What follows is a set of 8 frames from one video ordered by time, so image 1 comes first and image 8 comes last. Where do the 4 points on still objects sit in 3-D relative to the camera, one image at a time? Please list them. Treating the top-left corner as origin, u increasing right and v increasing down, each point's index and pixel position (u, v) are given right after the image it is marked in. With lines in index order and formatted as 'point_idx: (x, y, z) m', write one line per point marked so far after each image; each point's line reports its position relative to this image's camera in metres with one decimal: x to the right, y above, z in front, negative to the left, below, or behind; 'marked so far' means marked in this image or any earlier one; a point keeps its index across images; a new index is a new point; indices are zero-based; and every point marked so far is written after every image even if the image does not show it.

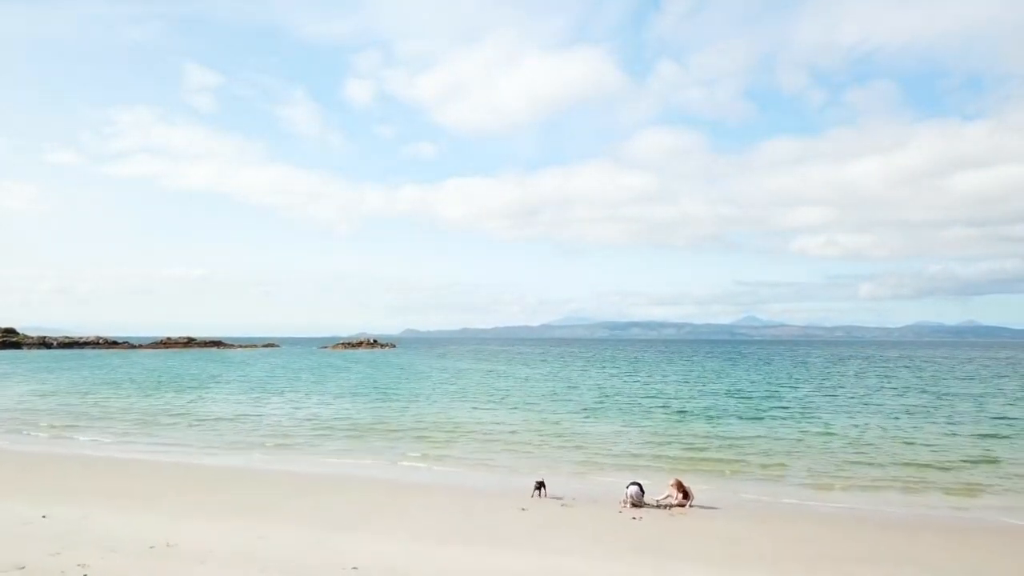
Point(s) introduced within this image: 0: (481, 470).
0: (-1.1, -5.5, +19.5) m
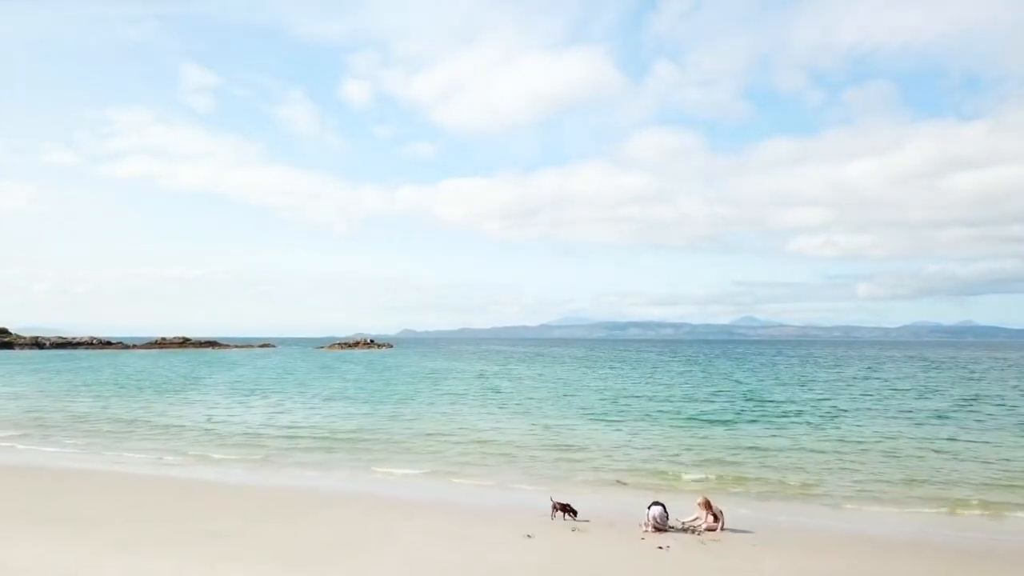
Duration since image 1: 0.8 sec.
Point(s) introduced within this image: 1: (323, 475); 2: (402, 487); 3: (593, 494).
0: (-1.0, -5.3, +17.3) m
1: (-5.3, -5.3, +18.1) m
2: (-2.9, -5.3, +17.1) m
3: (+2.1, -5.3, +16.5) m
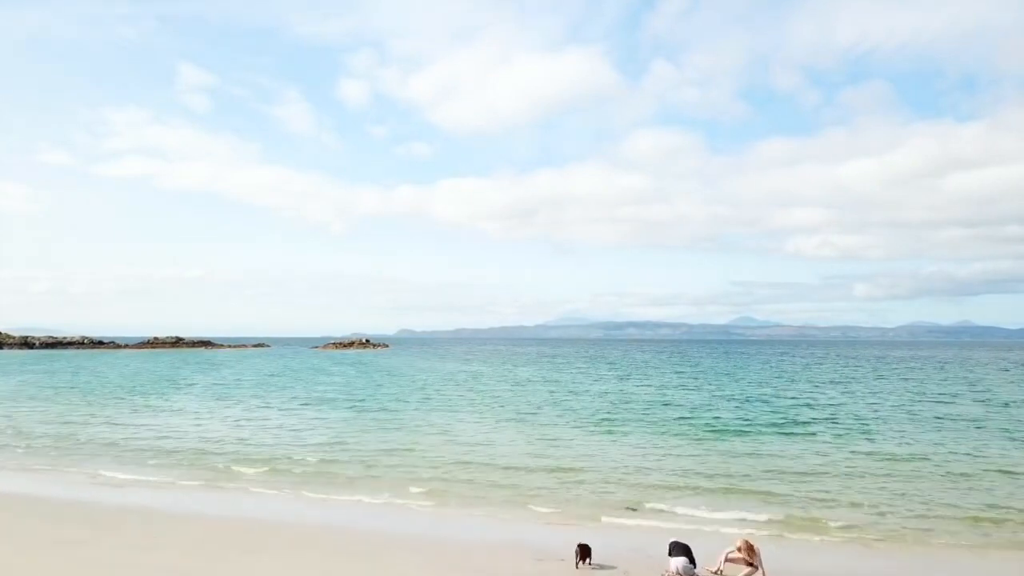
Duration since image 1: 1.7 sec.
0: (-1.2, -5.1, +14.5) m
1: (-5.5, -5.1, +15.2) m
2: (-3.1, -5.1, +14.3) m
3: (+1.9, -5.1, +13.7) m
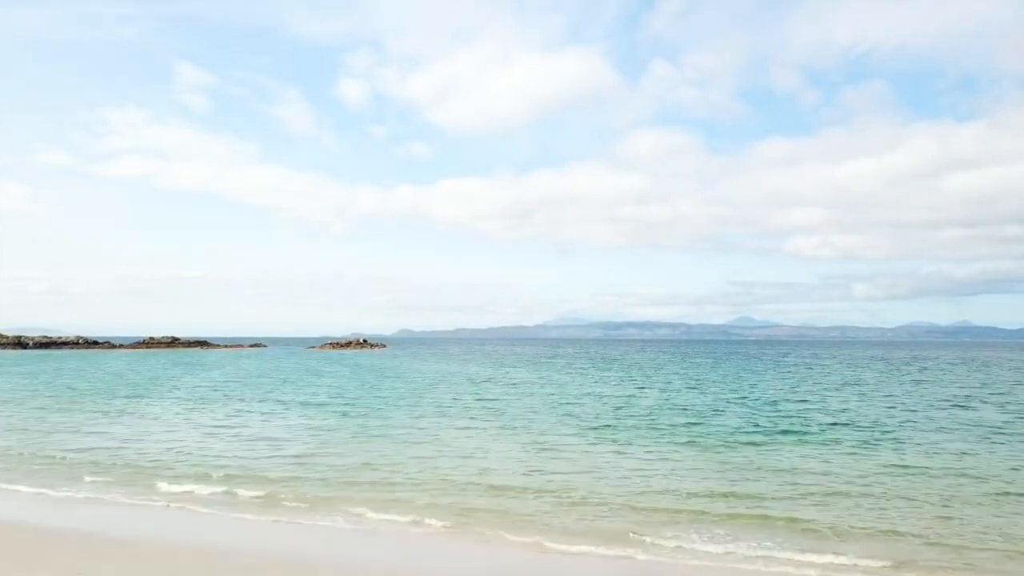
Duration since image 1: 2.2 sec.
0: (-1.4, -5.0, +12.8) m
1: (-5.7, -5.0, +13.5) m
2: (-3.3, -5.0, +12.6) m
3: (+1.7, -5.0, +12.0) m
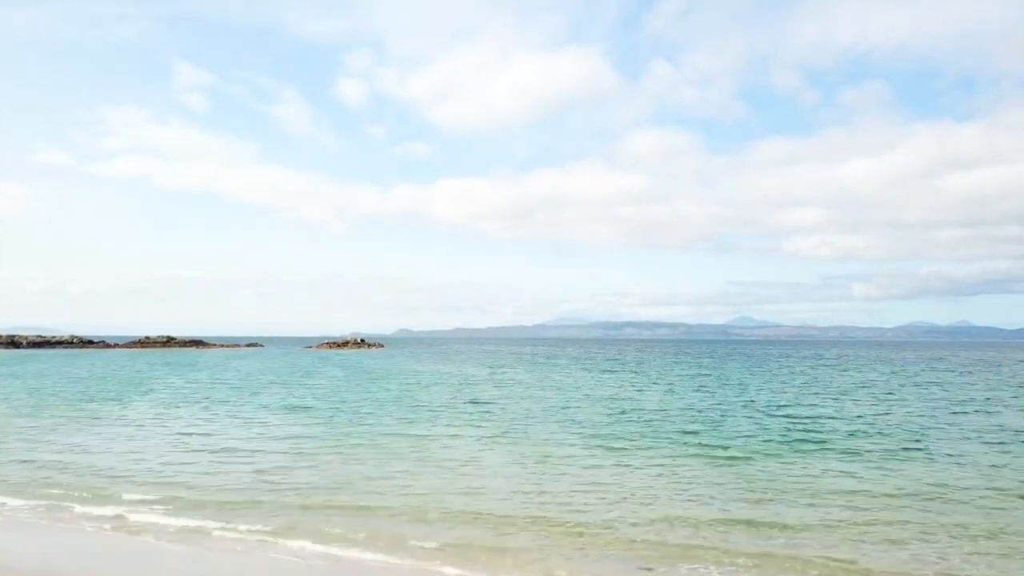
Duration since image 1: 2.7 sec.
0: (-1.9, -4.9, +11.7) m
1: (-6.2, -4.9, +12.4) m
2: (-3.9, -4.9, +11.5) m
3: (+1.2, -4.9, +11.0) m
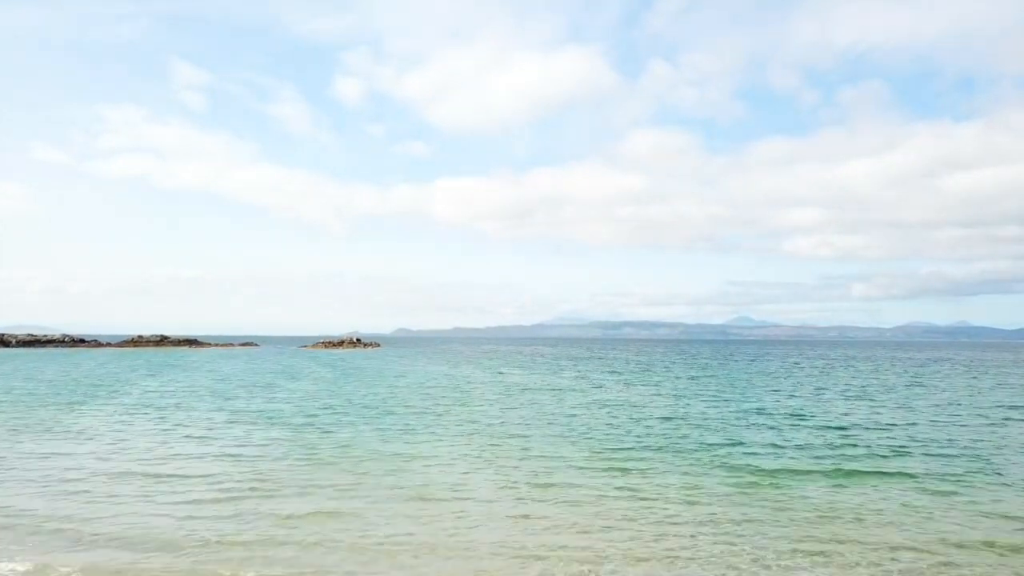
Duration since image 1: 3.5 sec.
0: (-2.8, -4.7, +10.0) m
1: (-7.1, -4.7, +10.7) m
2: (-4.7, -4.7, +9.8) m
3: (+0.4, -4.7, +9.2) m
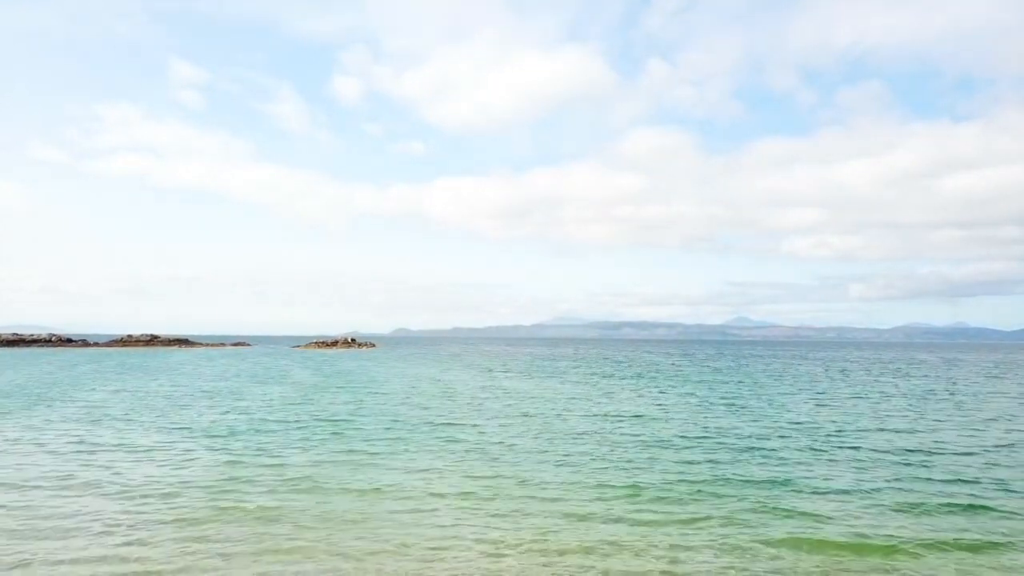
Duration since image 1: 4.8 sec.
0: (-3.4, -4.6, +6.7) m
1: (-7.7, -4.6, +7.4) m
2: (-5.3, -4.6, +6.5) m
3: (-0.3, -4.7, +6.0) m
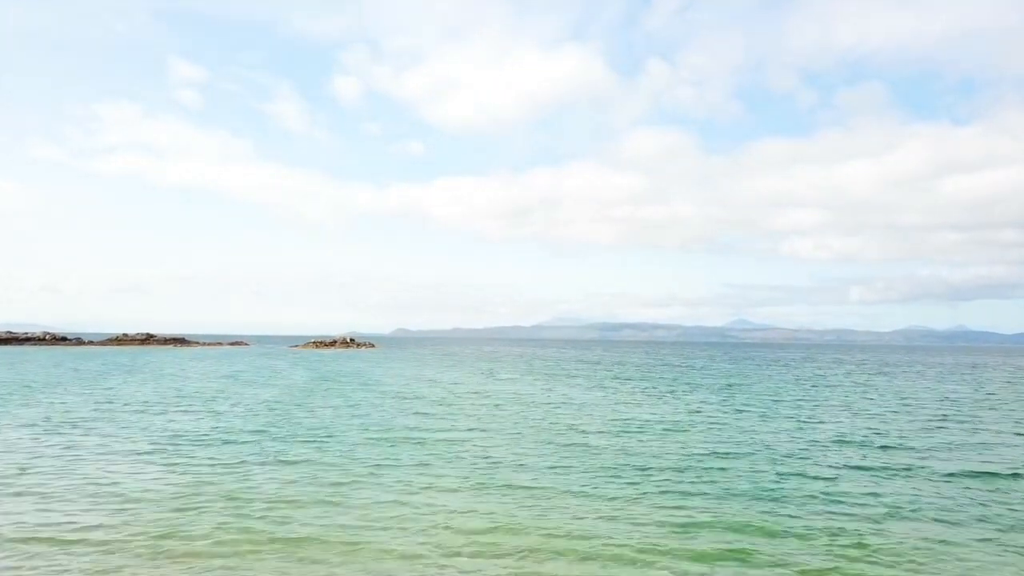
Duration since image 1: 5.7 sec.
0: (-3.0, -4.3, +3.4) m
1: (-7.3, -4.3, +4.2) m
2: (-4.9, -4.3, +3.3) m
3: (+0.2, -4.4, +2.7) m
